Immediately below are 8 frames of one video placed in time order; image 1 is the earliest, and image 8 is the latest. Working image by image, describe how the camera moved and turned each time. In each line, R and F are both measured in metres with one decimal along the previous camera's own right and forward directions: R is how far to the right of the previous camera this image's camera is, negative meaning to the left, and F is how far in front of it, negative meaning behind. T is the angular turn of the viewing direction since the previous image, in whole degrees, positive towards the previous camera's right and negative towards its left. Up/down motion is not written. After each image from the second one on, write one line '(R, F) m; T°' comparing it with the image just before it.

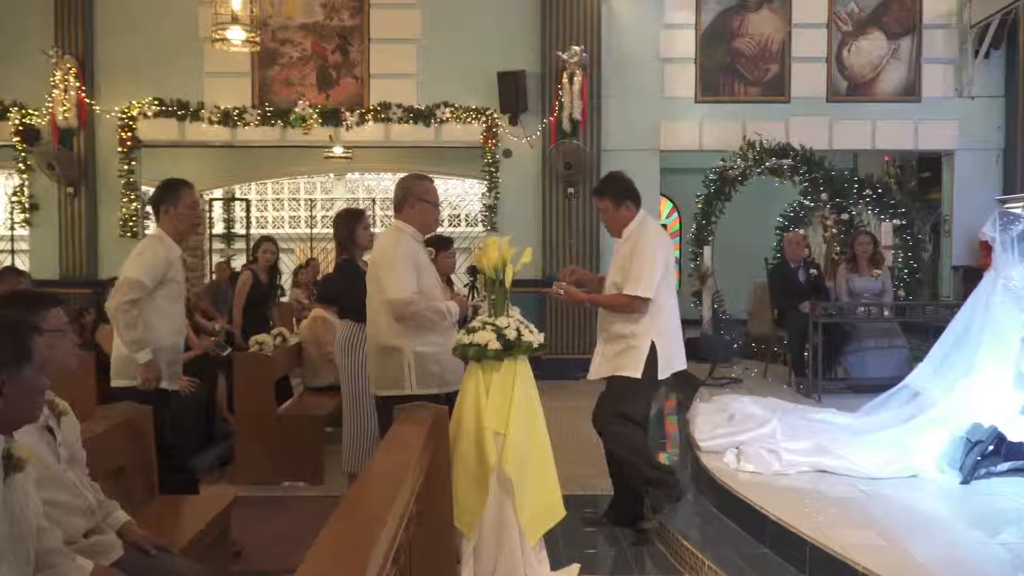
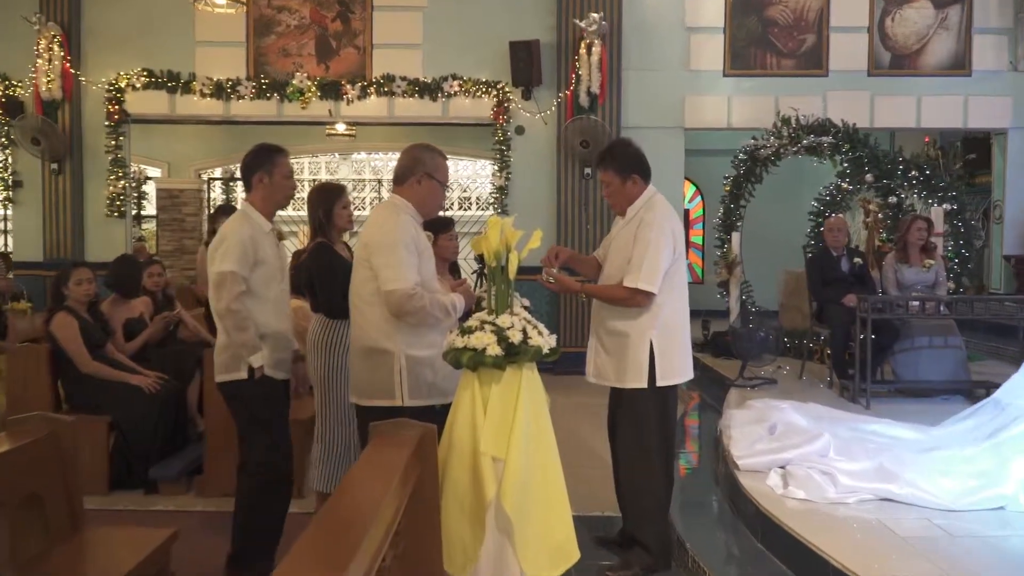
(0.0, +0.7) m; -1°
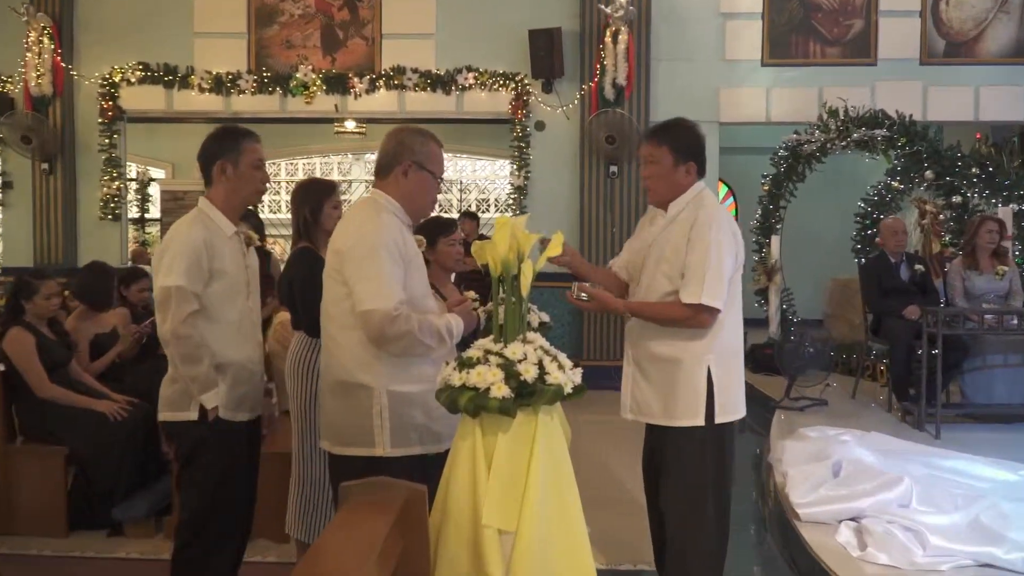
(0.0, +0.7) m; -2°
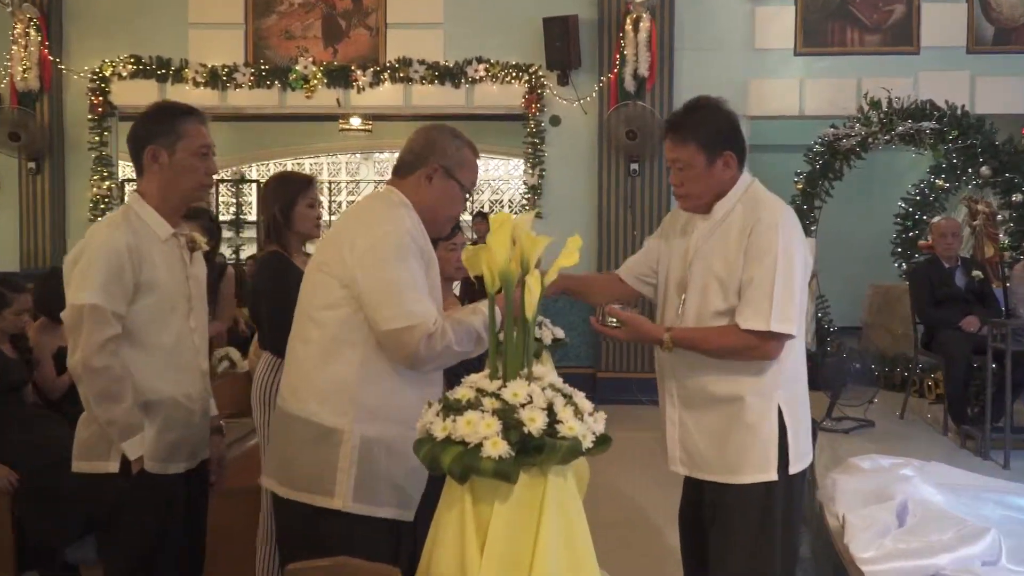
(0.0, +0.6) m; -1°
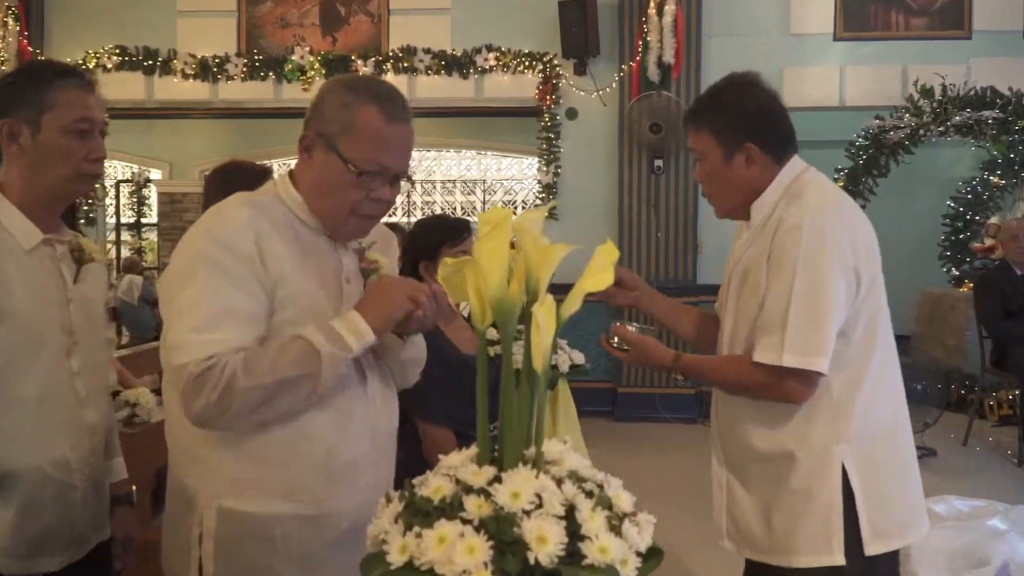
(0.0, +0.6) m; -1°
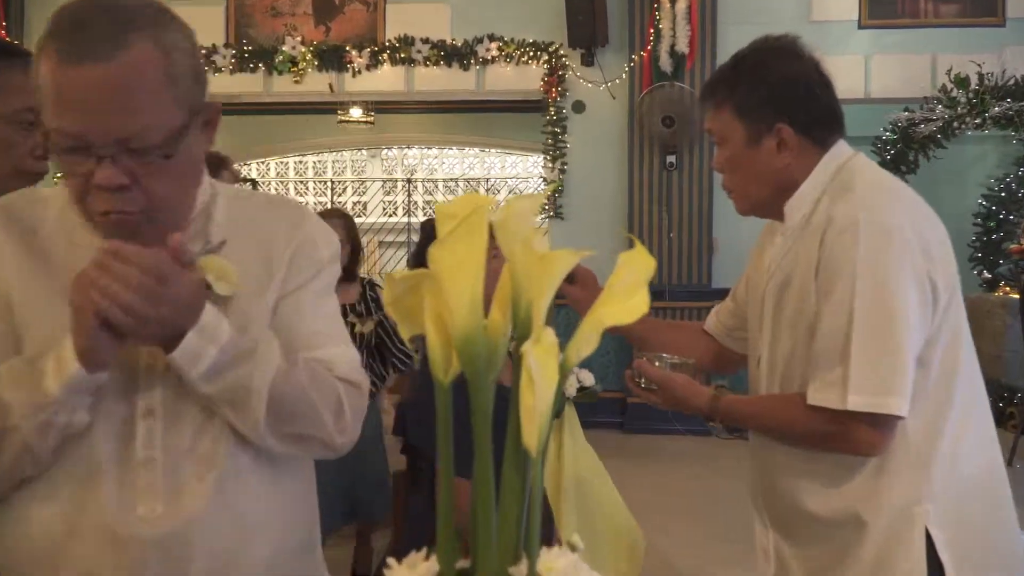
(0.0, +0.4) m; 0°
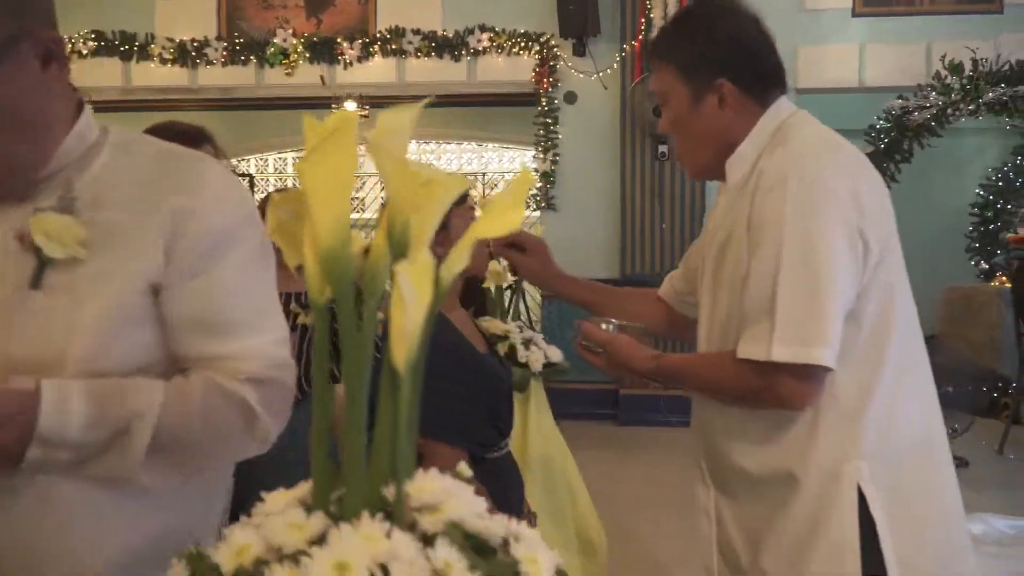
(+0.1, 0.0) m; 0°
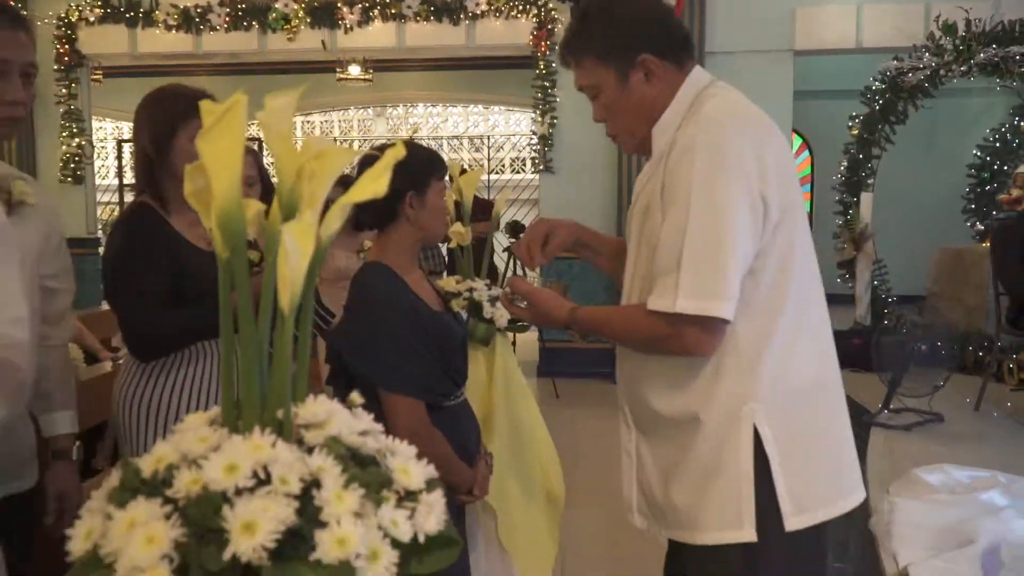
(+0.2, -0.1) m; -1°
